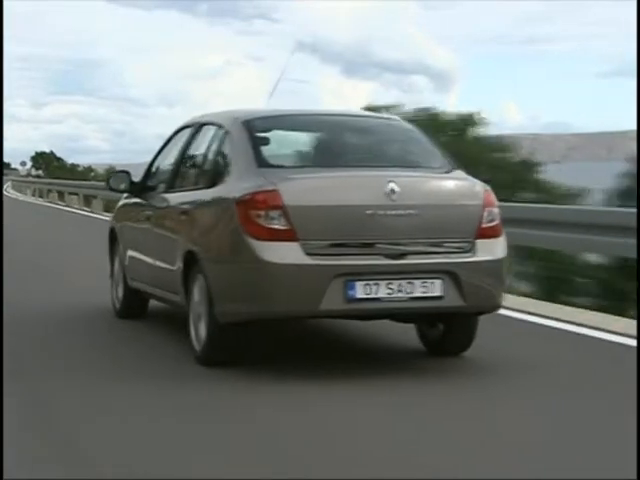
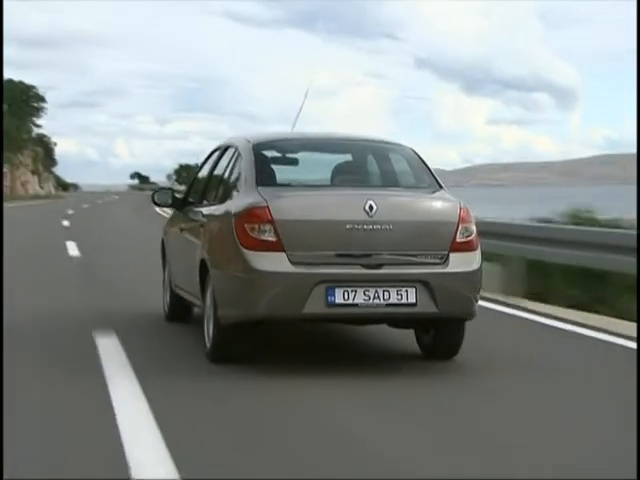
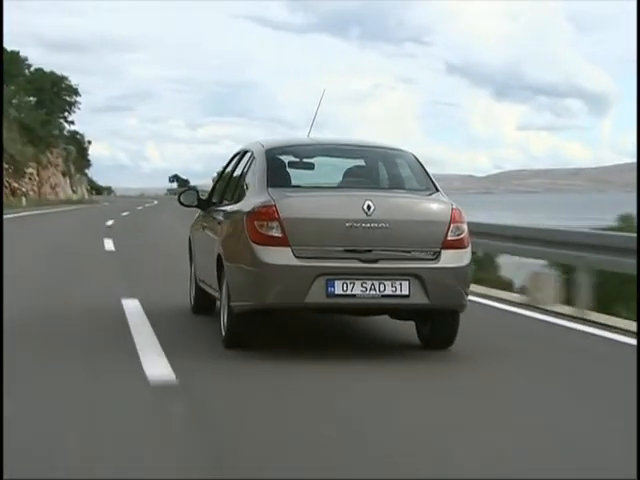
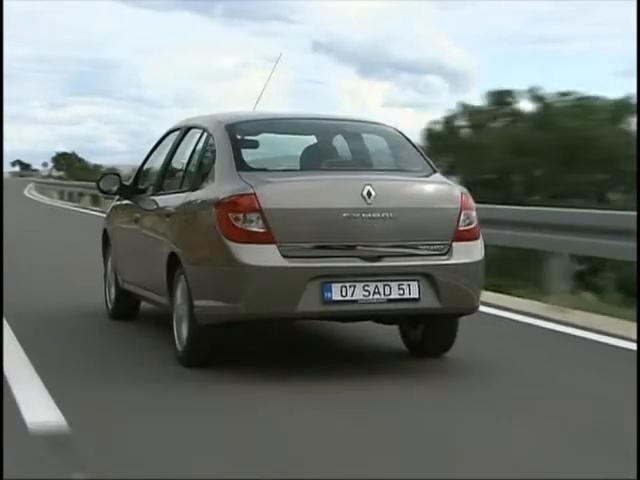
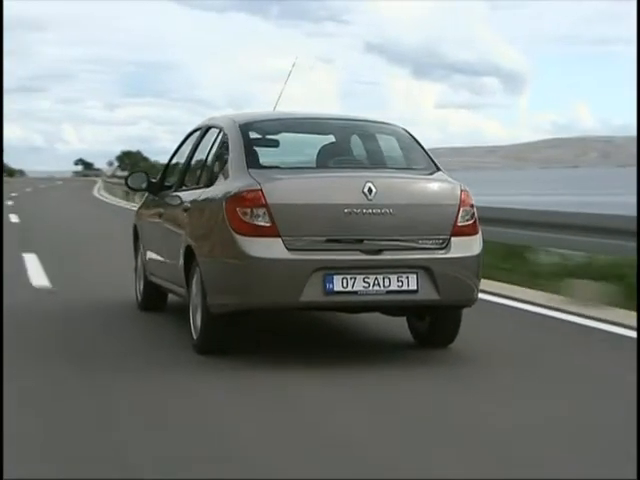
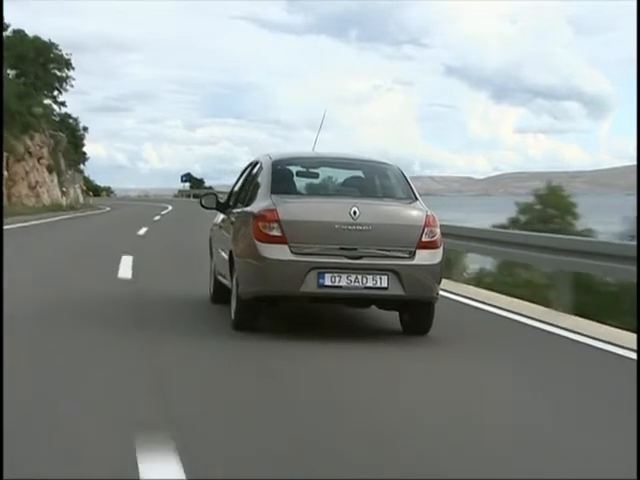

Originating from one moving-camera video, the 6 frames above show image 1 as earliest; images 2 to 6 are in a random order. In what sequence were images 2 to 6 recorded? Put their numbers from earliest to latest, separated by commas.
4, 5, 2, 3, 6
